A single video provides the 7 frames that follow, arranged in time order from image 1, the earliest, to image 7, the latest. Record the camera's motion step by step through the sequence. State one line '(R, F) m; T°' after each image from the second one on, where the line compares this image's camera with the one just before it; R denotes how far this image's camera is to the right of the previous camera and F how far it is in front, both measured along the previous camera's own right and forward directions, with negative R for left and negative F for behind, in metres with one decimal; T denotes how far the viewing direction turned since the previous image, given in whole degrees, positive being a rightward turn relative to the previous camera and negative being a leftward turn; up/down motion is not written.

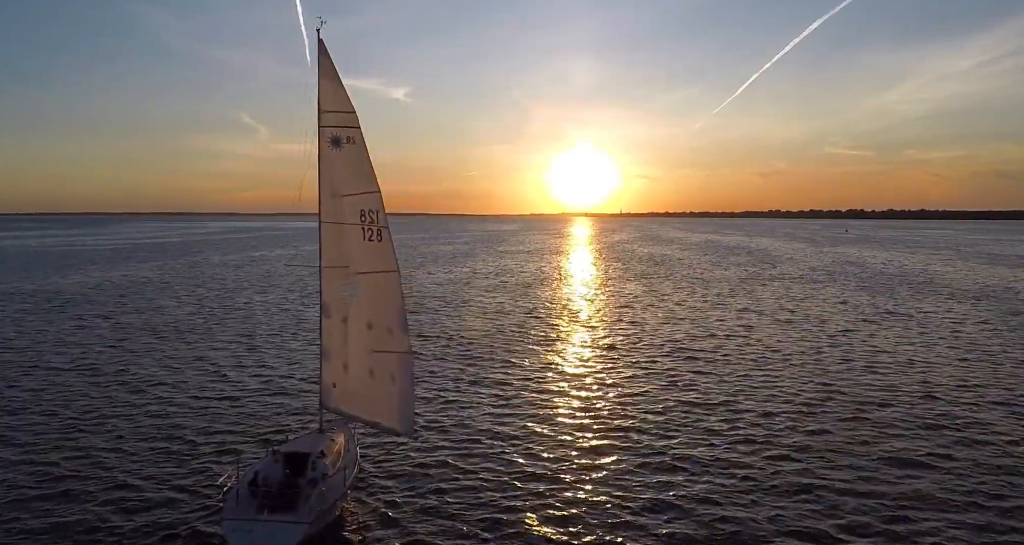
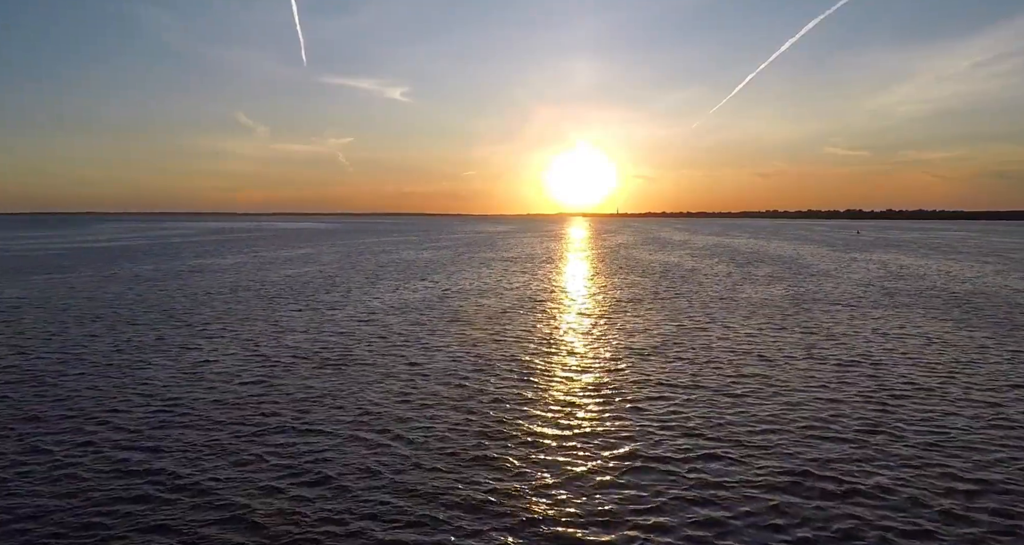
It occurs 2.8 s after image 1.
(+1.2, +10.0) m; 0°
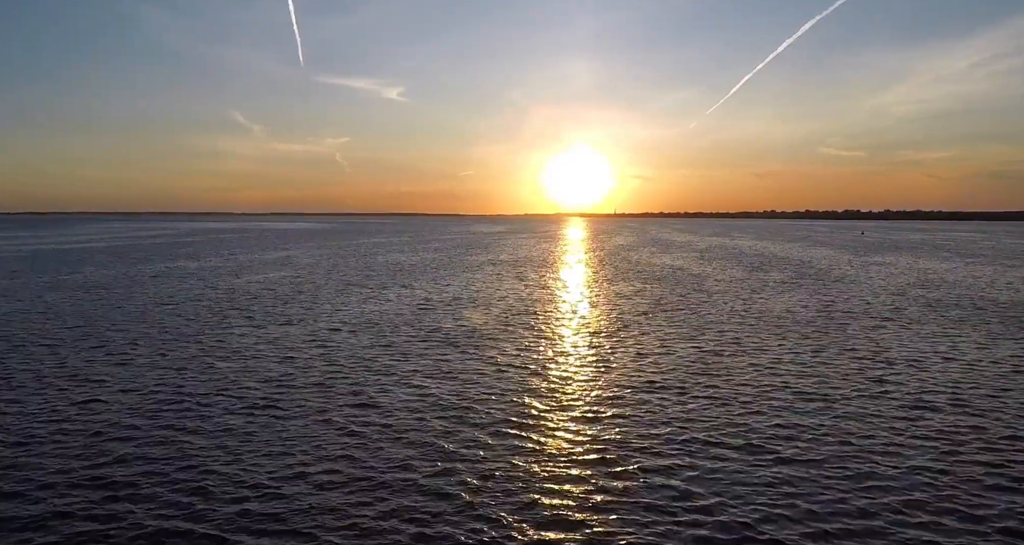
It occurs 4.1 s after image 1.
(+0.4, +4.6) m; 0°
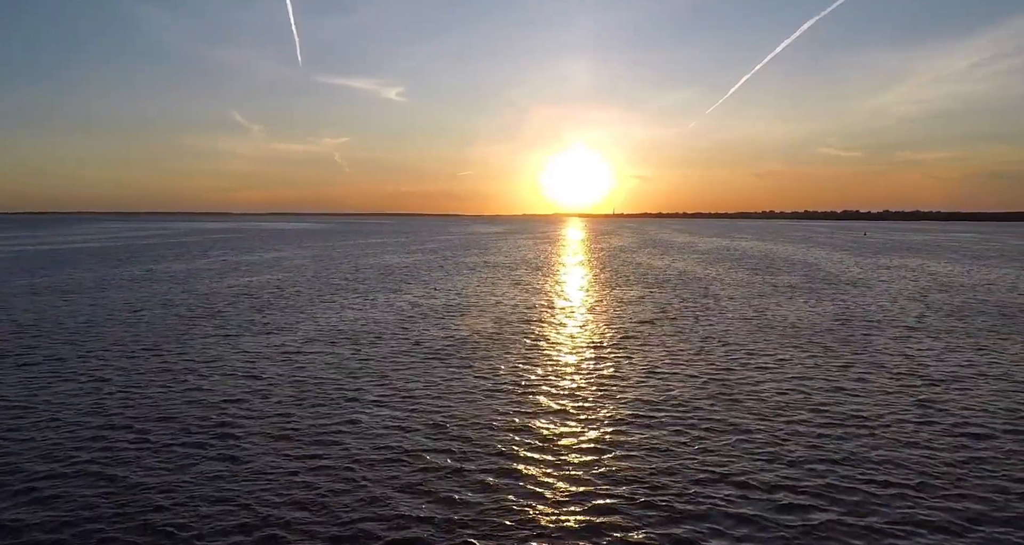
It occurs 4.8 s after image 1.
(+0.2, +2.4) m; 0°
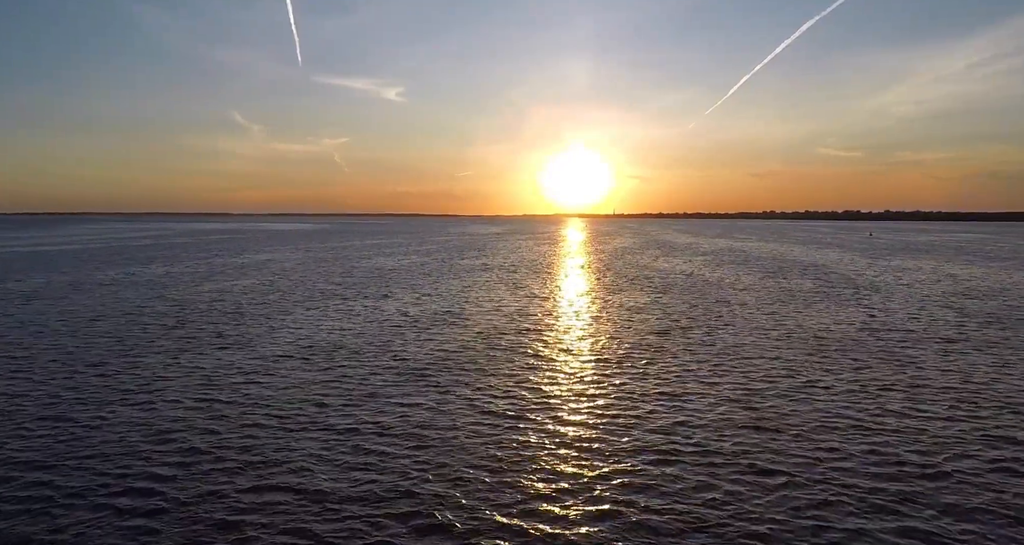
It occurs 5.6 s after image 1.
(+0.1, +2.8) m; 0°
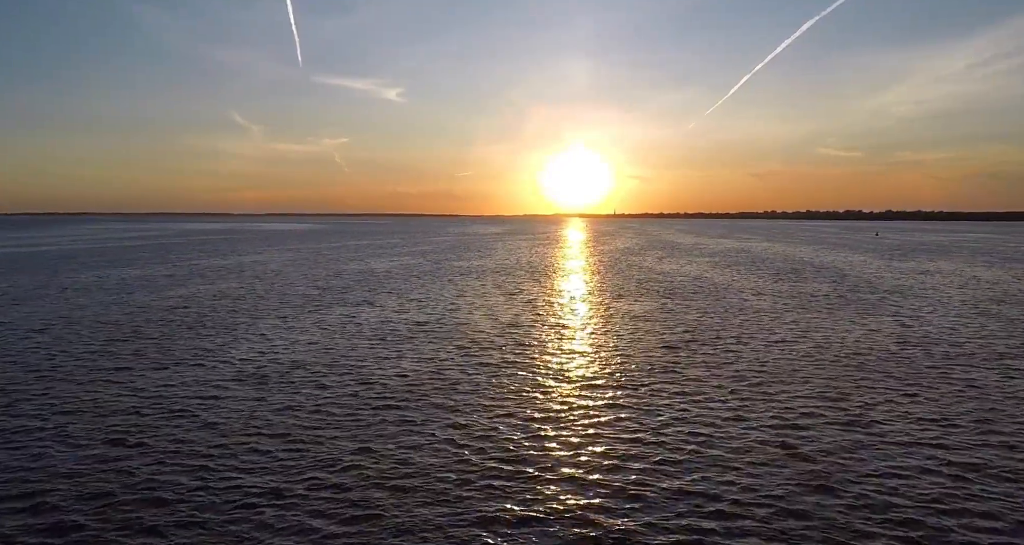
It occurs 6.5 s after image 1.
(+0.2, +3.3) m; 0°
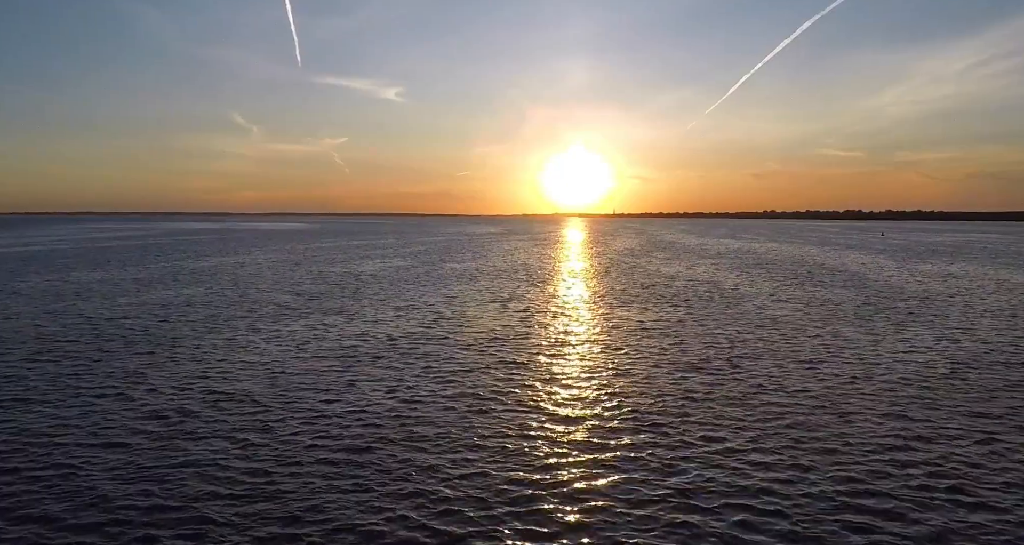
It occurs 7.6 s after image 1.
(+0.3, +3.7) m; 0°
